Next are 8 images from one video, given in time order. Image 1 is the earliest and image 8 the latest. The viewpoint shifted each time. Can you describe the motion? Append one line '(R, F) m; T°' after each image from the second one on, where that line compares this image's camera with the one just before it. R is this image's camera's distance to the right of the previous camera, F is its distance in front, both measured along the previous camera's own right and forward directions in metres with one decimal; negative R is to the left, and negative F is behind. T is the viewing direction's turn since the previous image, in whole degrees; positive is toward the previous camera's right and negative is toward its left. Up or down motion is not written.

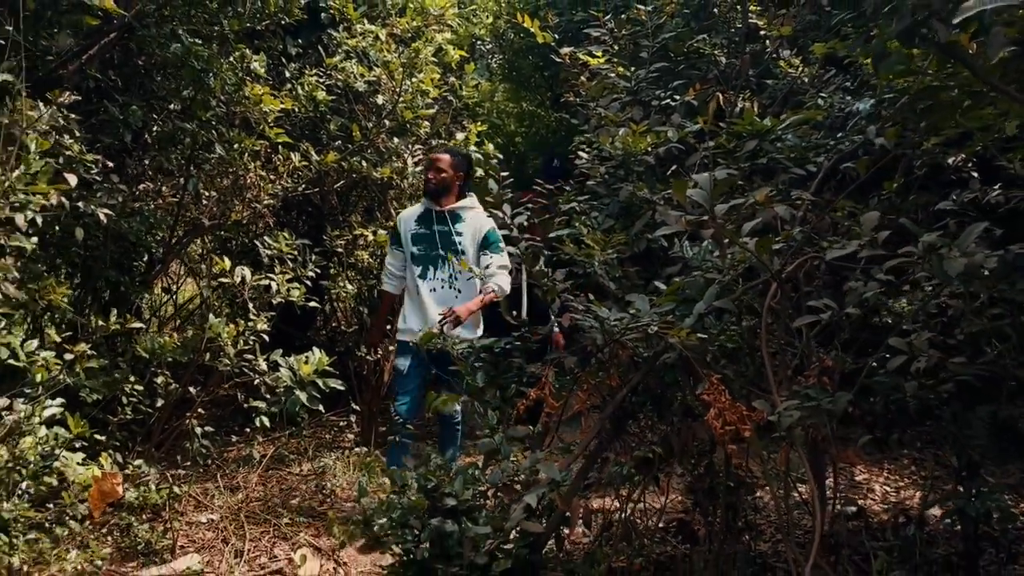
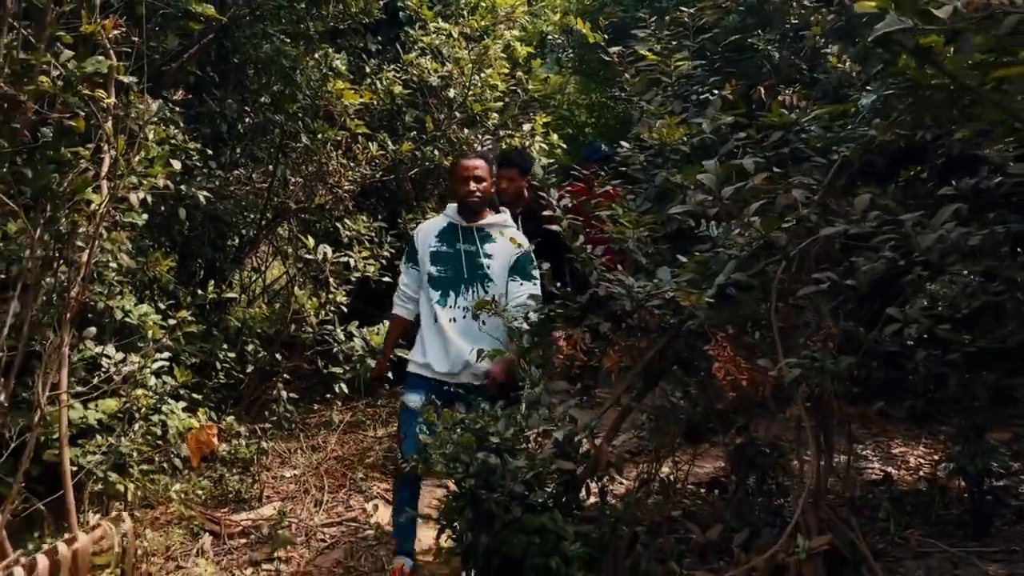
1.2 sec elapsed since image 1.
(+0.1, -0.4) m; -4°
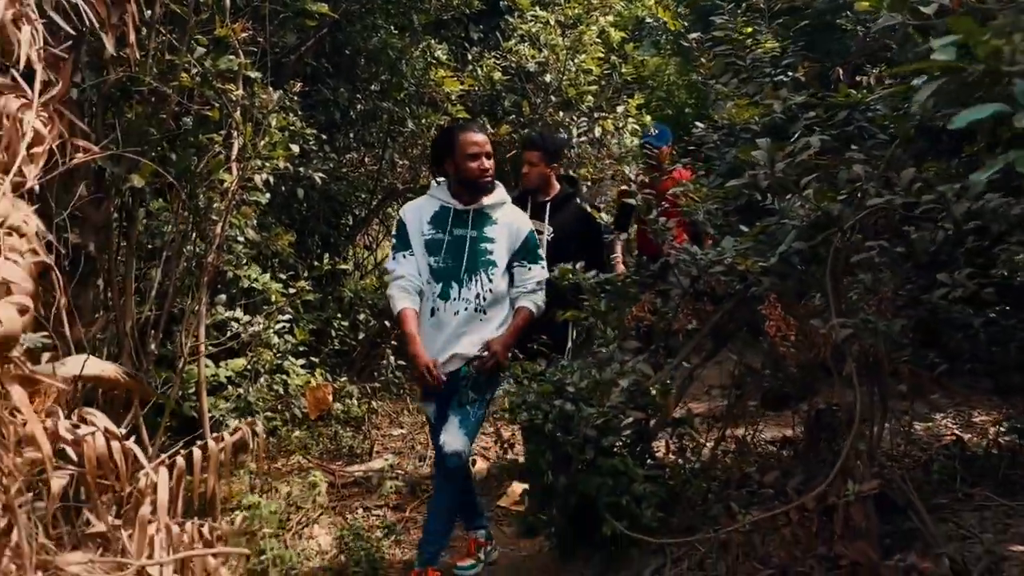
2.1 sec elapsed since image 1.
(+0.1, -0.3) m; -6°
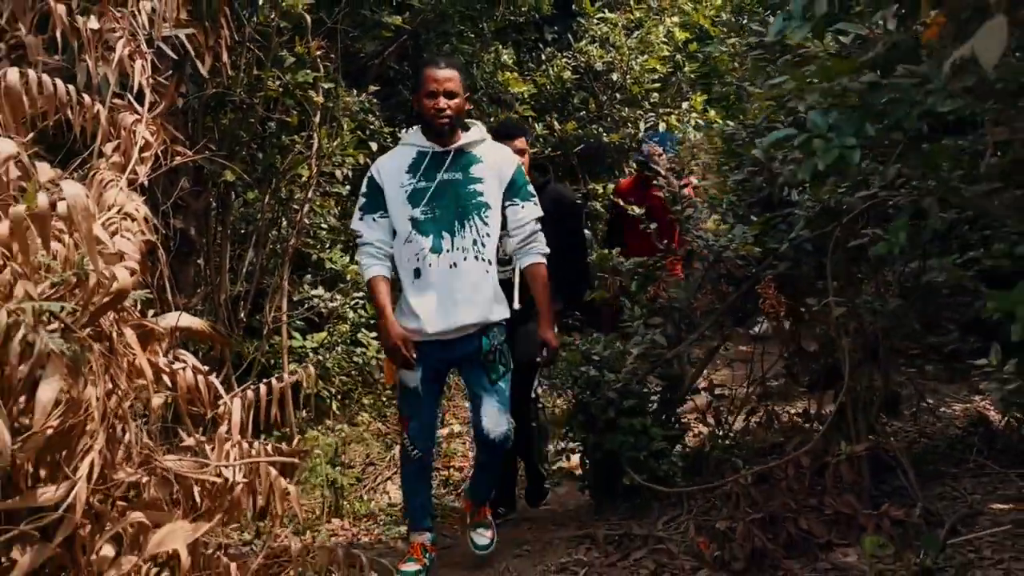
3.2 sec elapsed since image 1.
(+0.2, -0.5) m; -6°
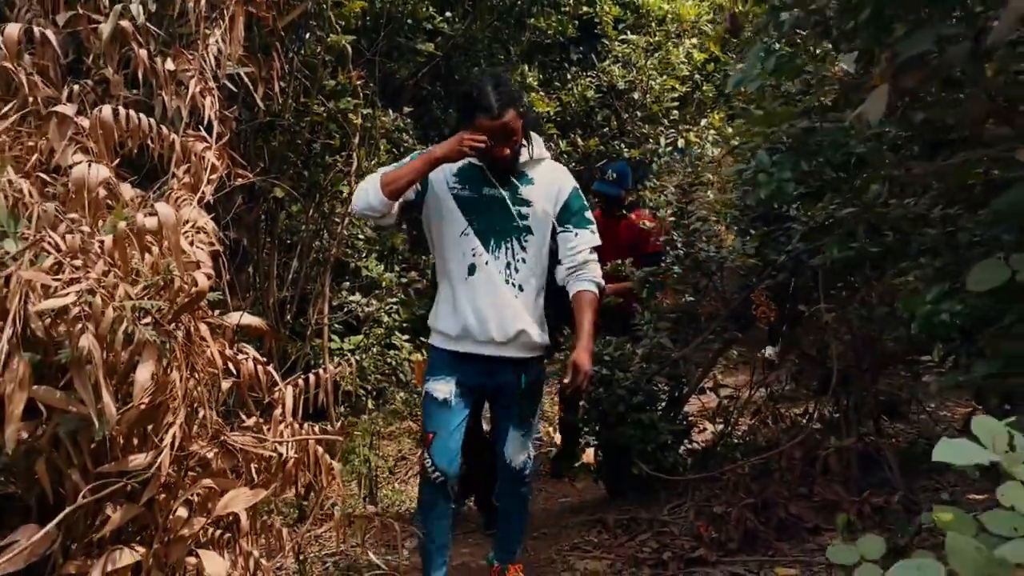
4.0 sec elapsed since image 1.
(0.0, -0.4) m; -2°
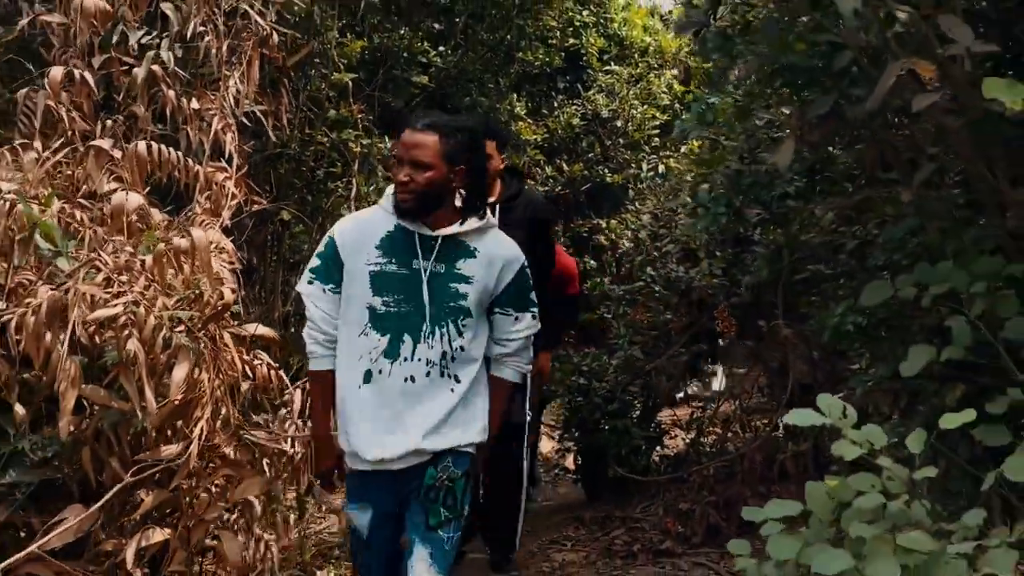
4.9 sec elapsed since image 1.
(0.0, -0.4) m; 0°
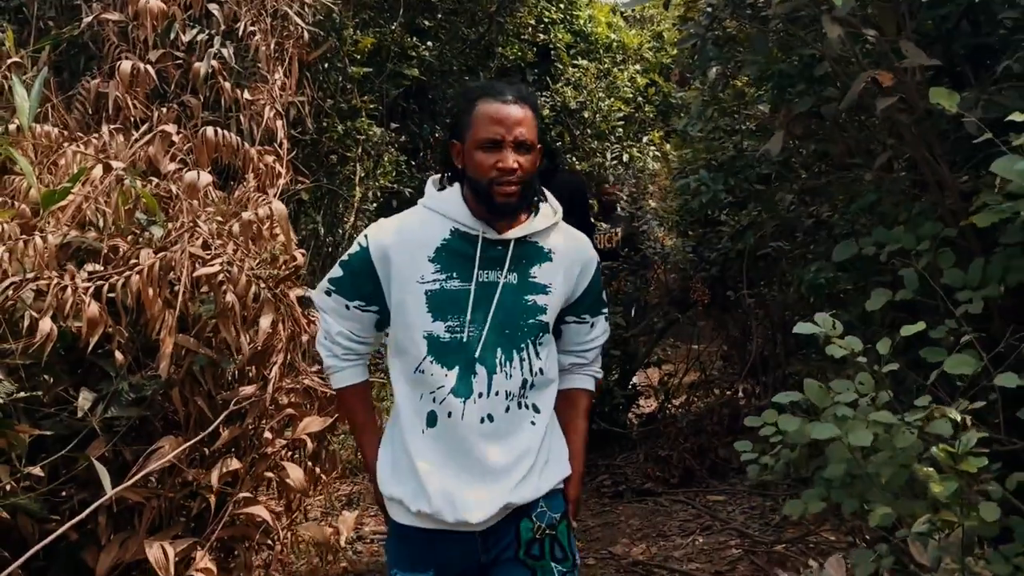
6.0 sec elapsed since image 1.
(-0.2, -0.5) m; +3°
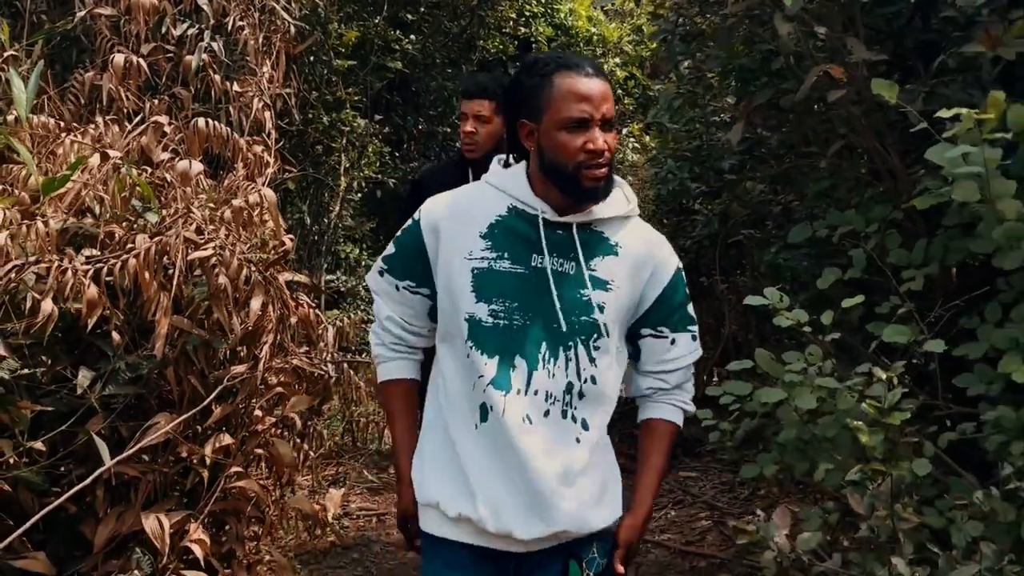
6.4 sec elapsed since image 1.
(0.0, -0.2) m; +1°
